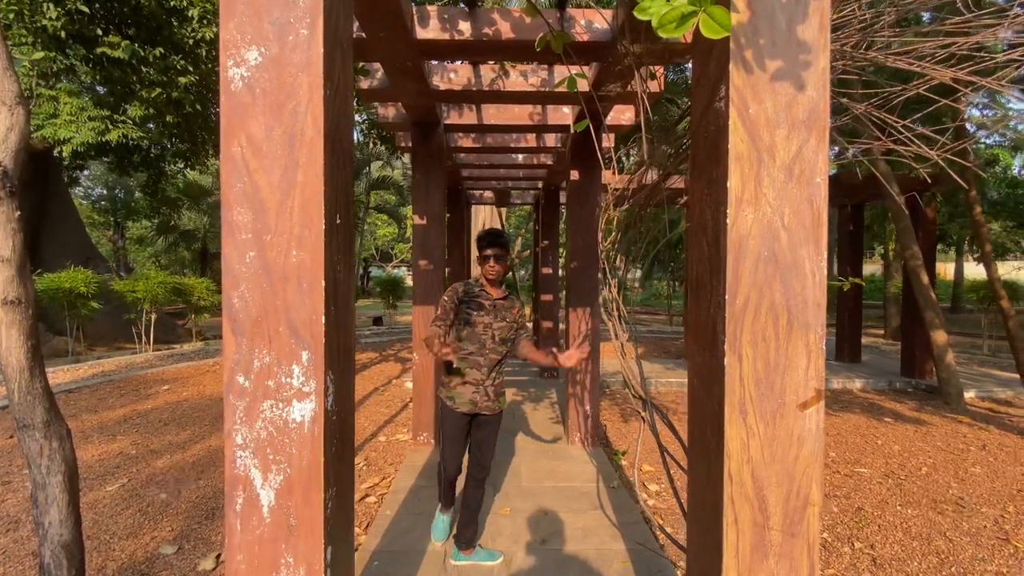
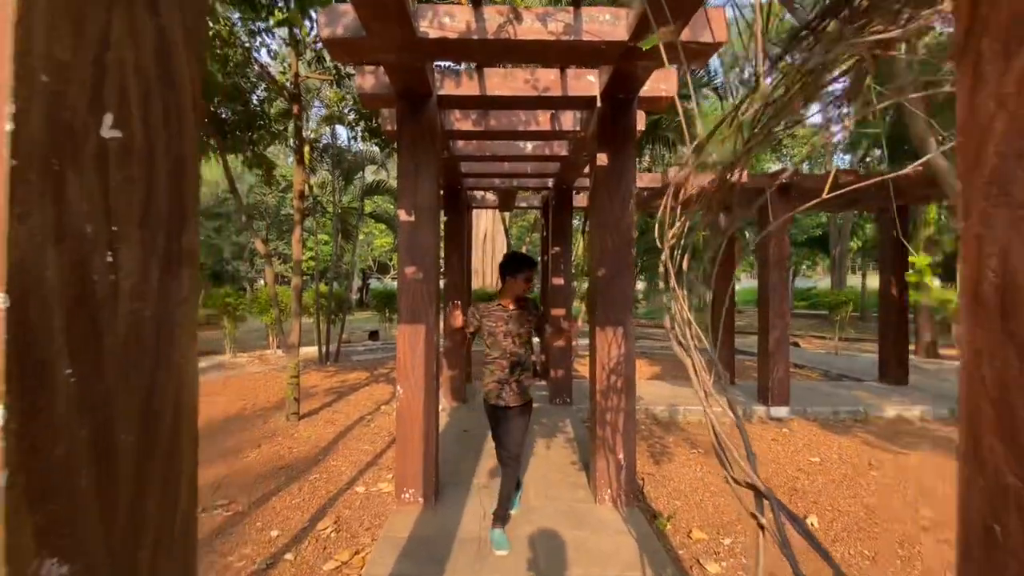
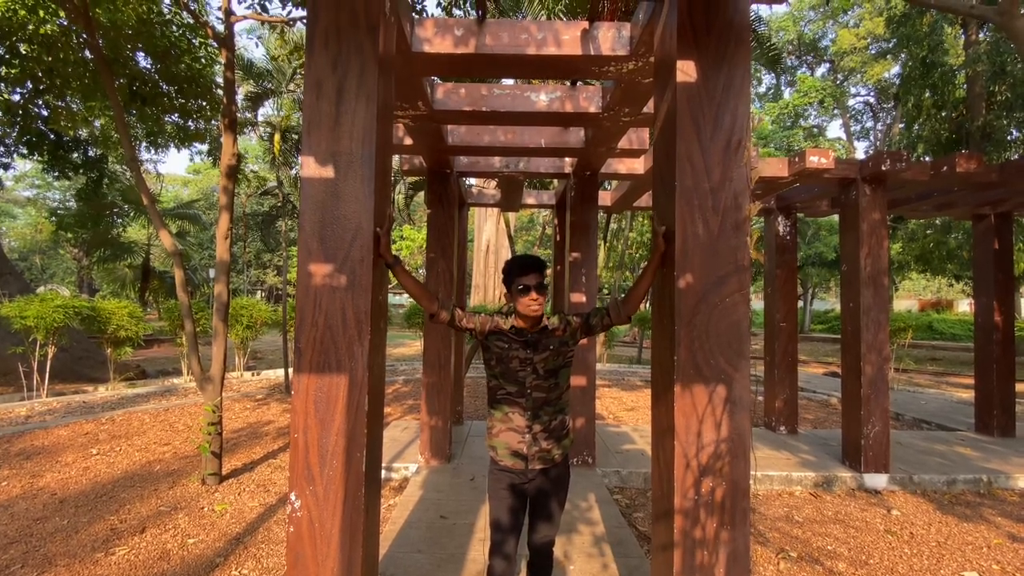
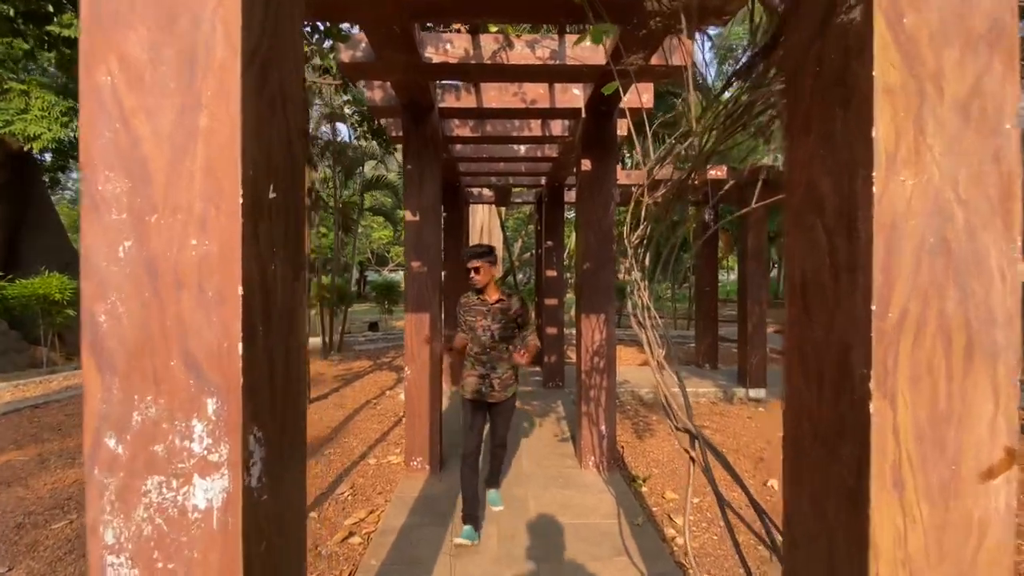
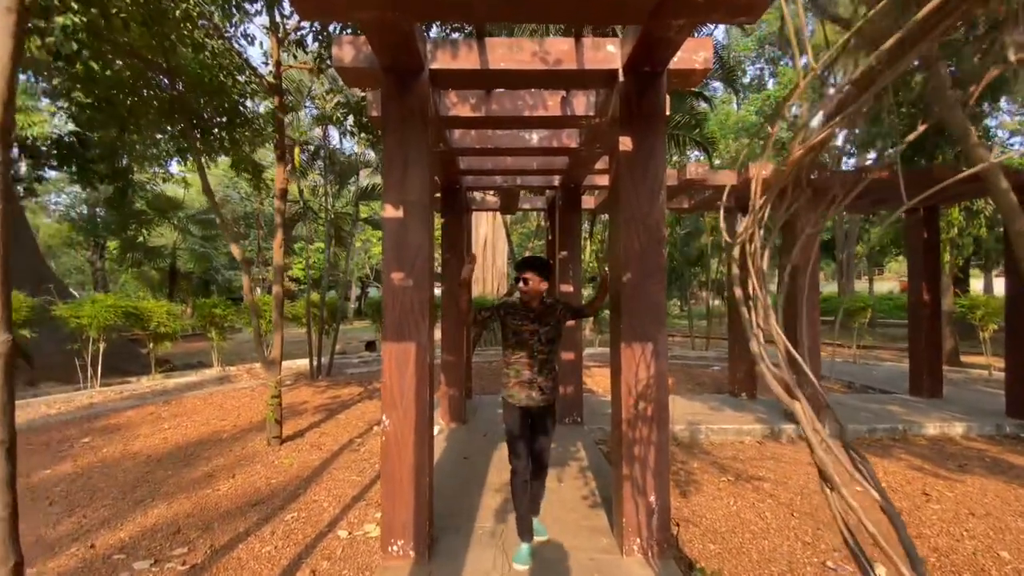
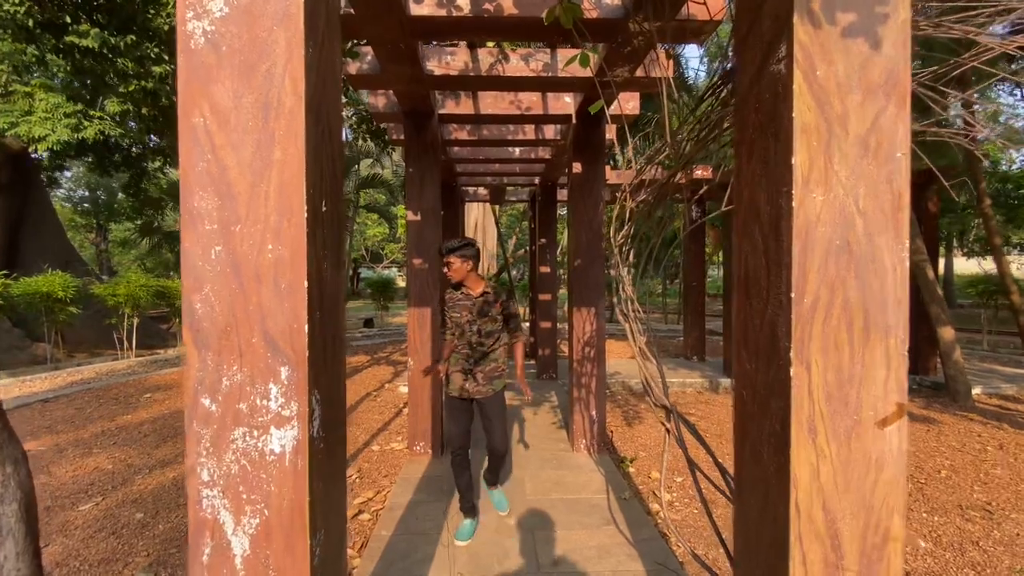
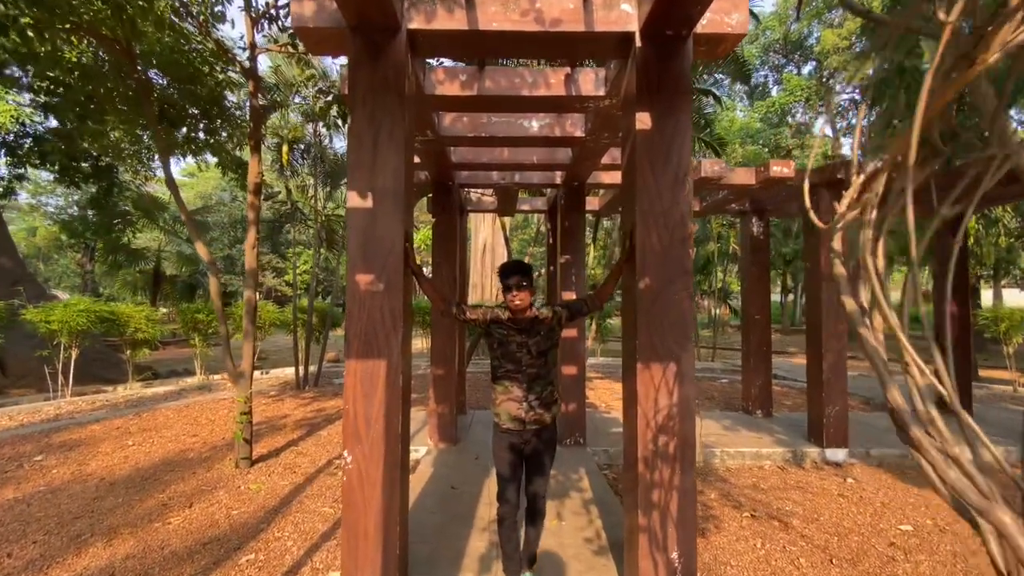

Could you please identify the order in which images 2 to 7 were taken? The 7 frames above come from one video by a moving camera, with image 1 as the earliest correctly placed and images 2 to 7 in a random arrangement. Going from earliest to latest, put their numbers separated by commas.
6, 4, 2, 5, 7, 3
